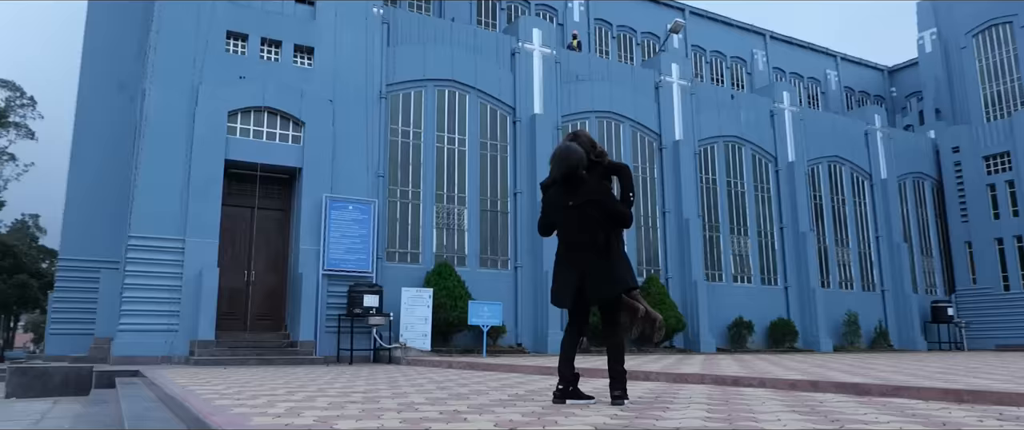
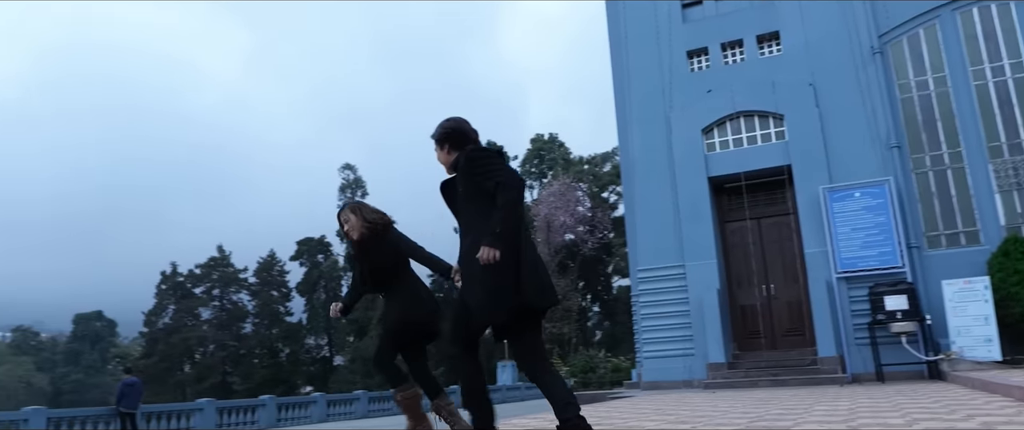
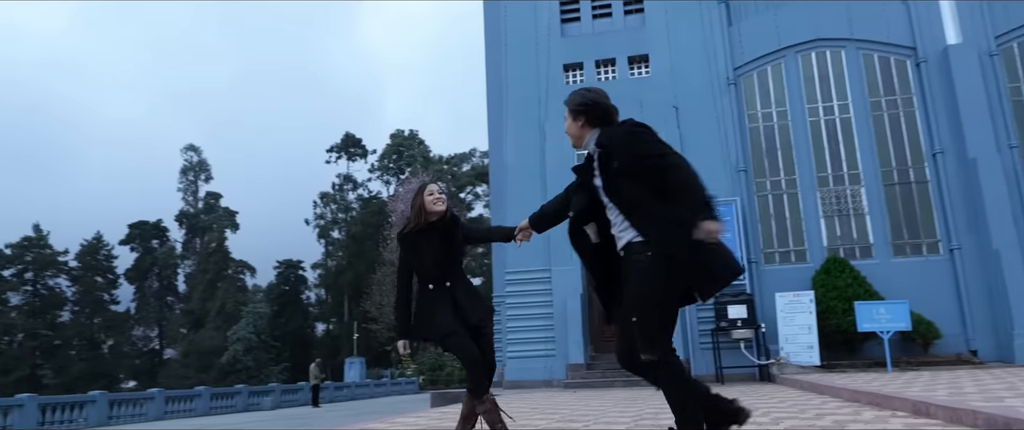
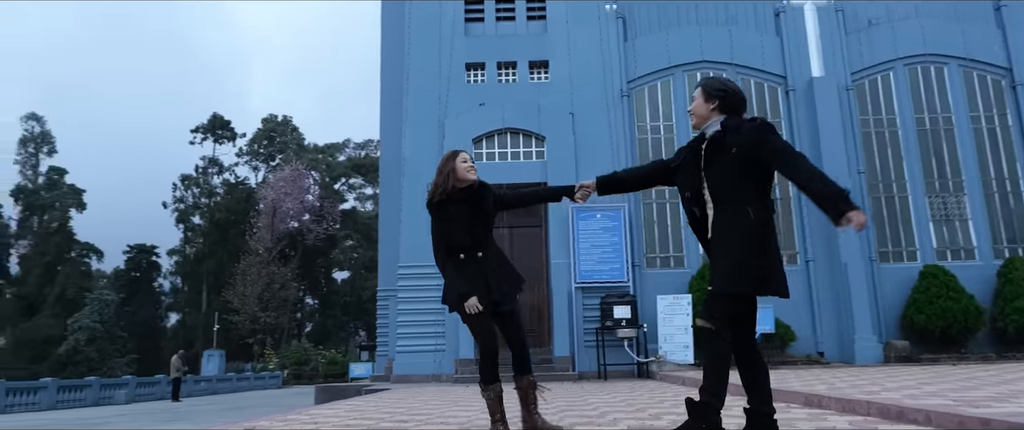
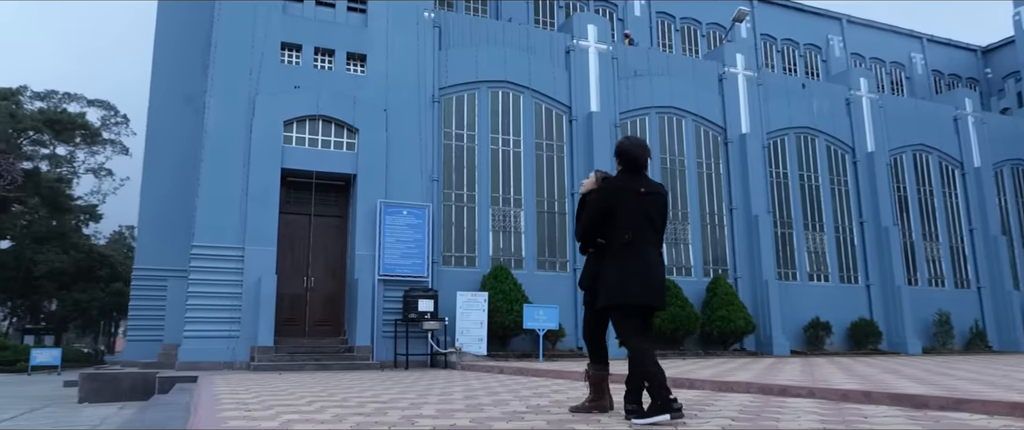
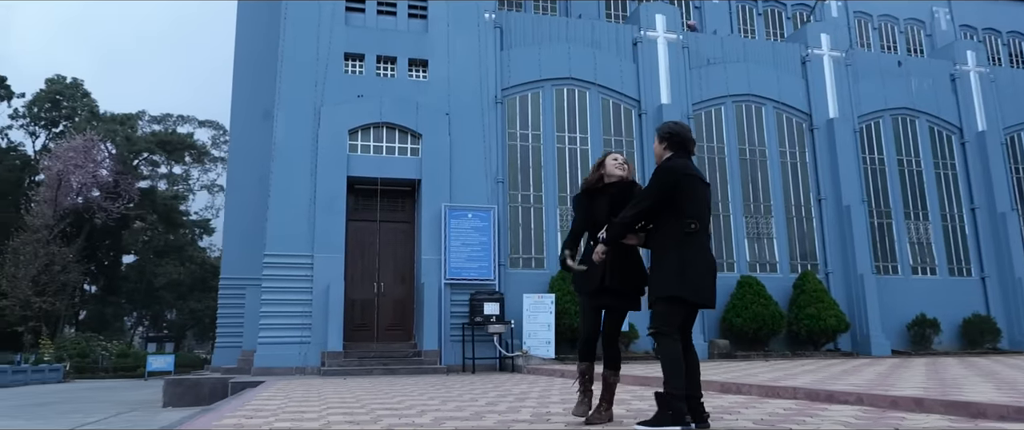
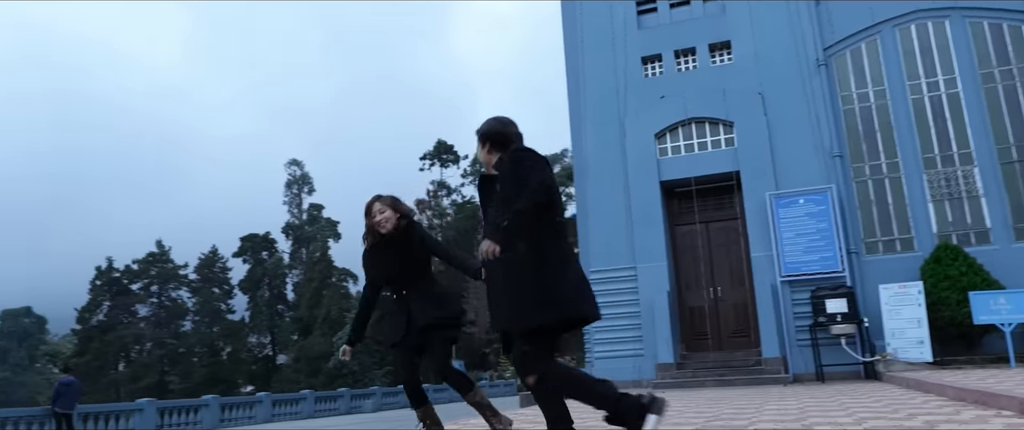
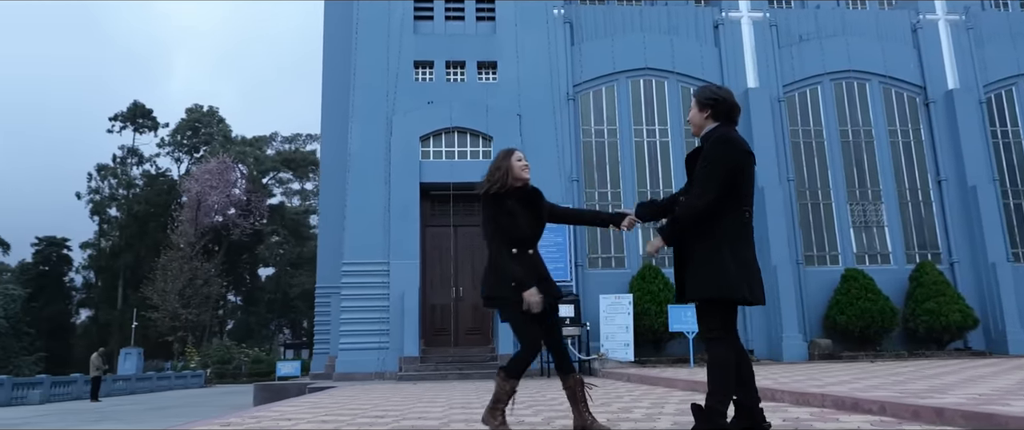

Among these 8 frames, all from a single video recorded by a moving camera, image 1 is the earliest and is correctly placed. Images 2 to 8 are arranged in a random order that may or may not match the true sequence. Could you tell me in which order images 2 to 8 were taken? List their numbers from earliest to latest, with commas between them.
5, 6, 8, 4, 3, 7, 2
